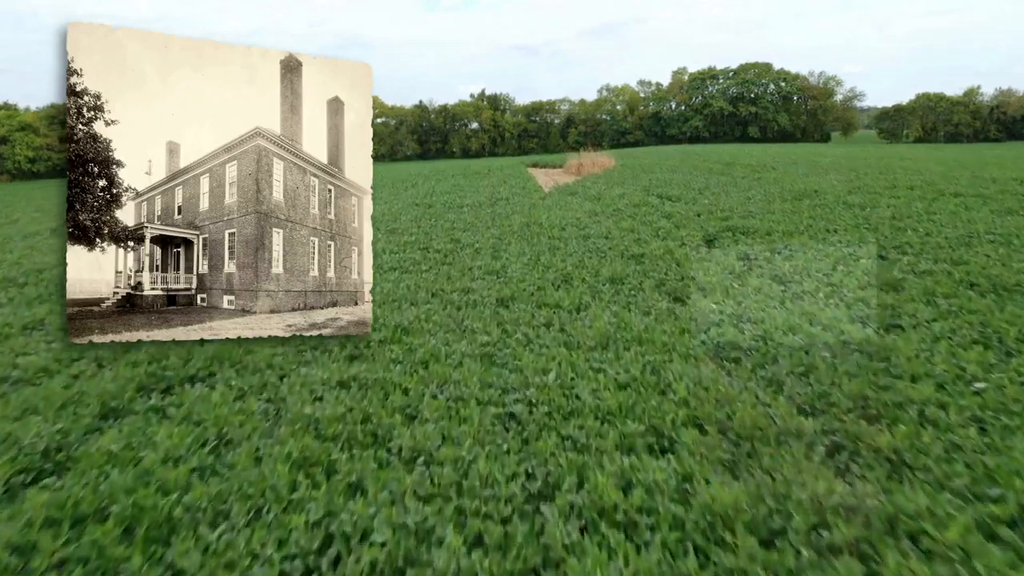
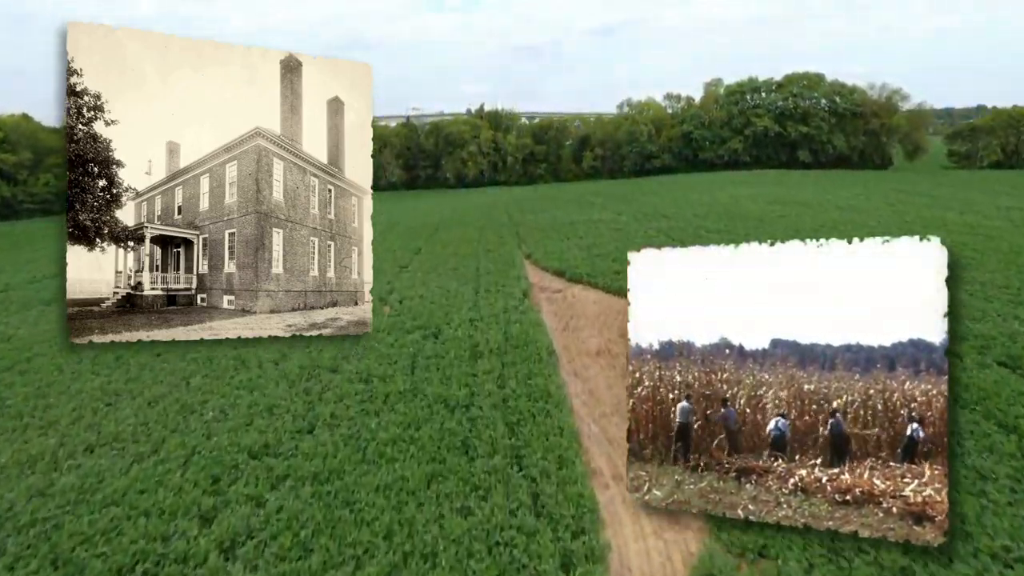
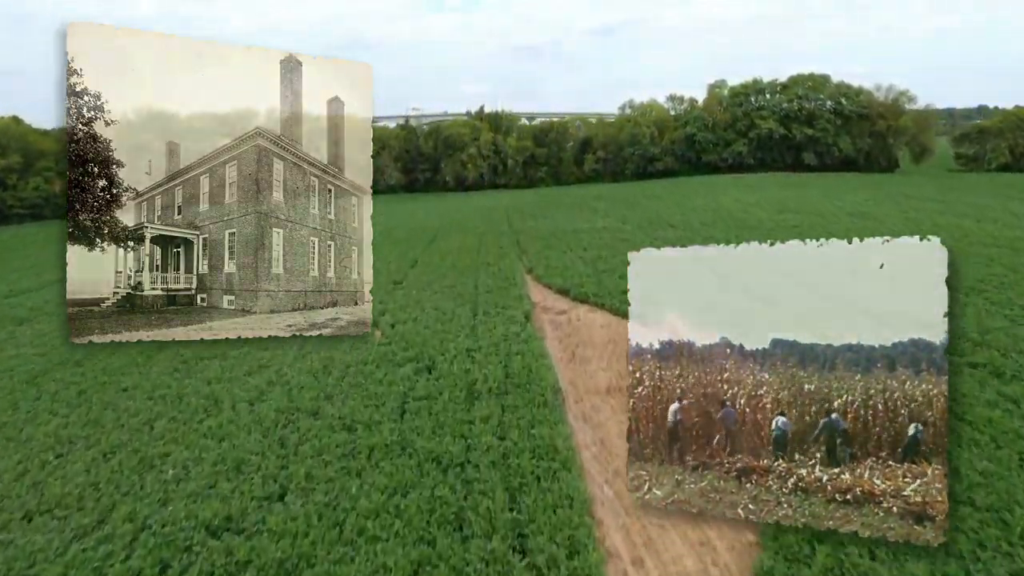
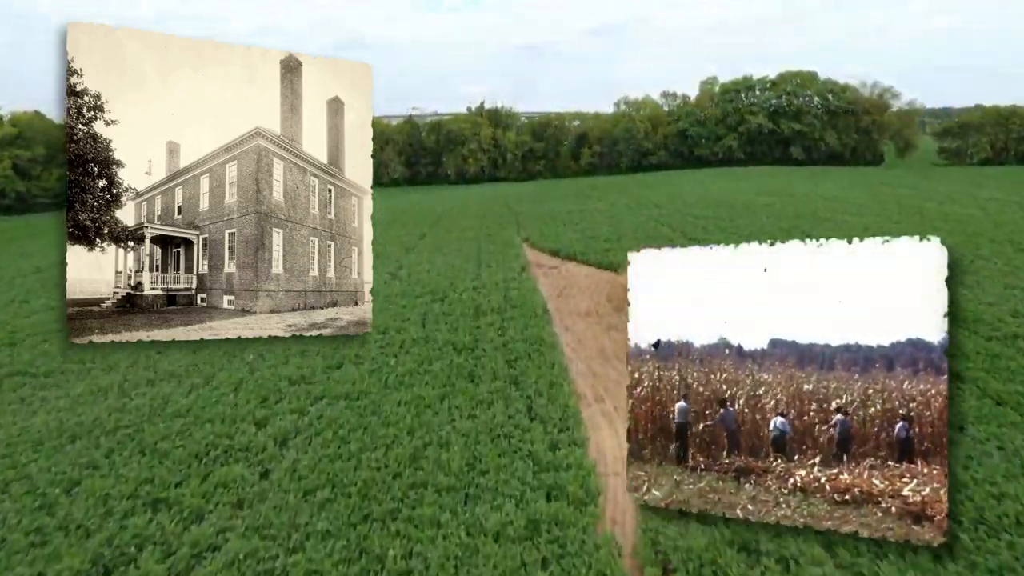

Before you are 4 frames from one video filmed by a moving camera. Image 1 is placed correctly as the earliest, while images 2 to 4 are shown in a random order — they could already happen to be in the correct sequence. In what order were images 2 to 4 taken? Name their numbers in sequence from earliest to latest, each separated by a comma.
4, 2, 3
